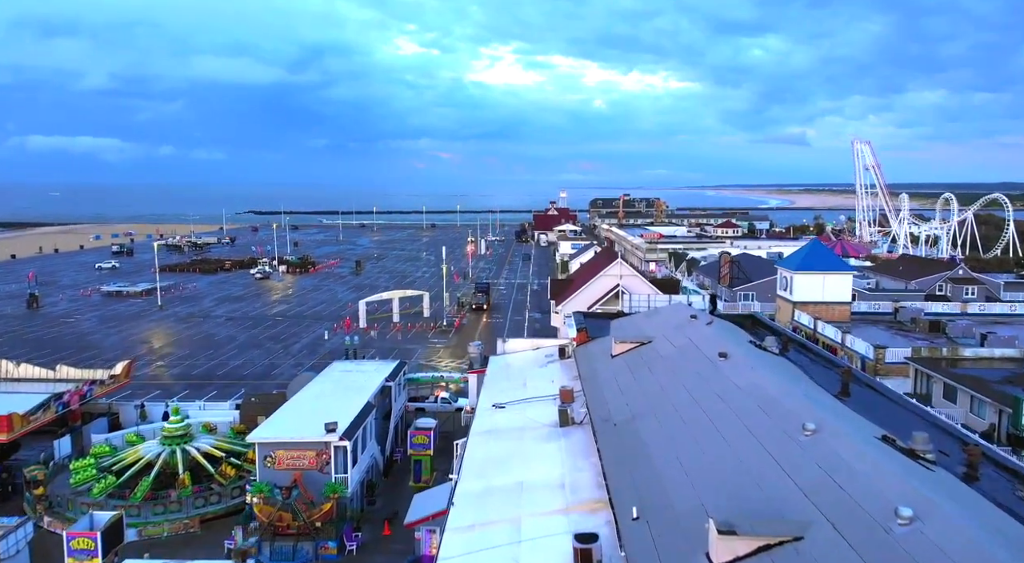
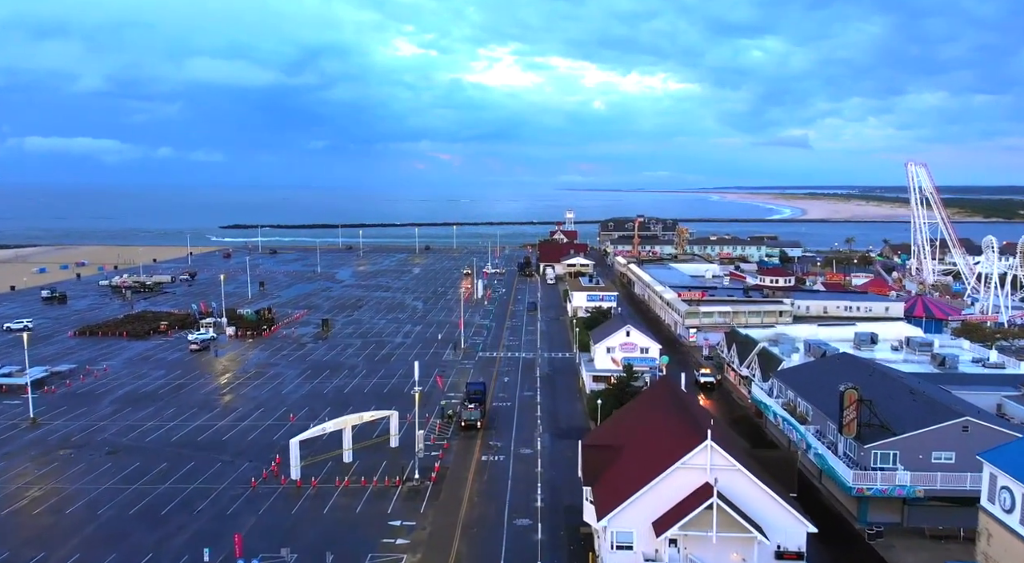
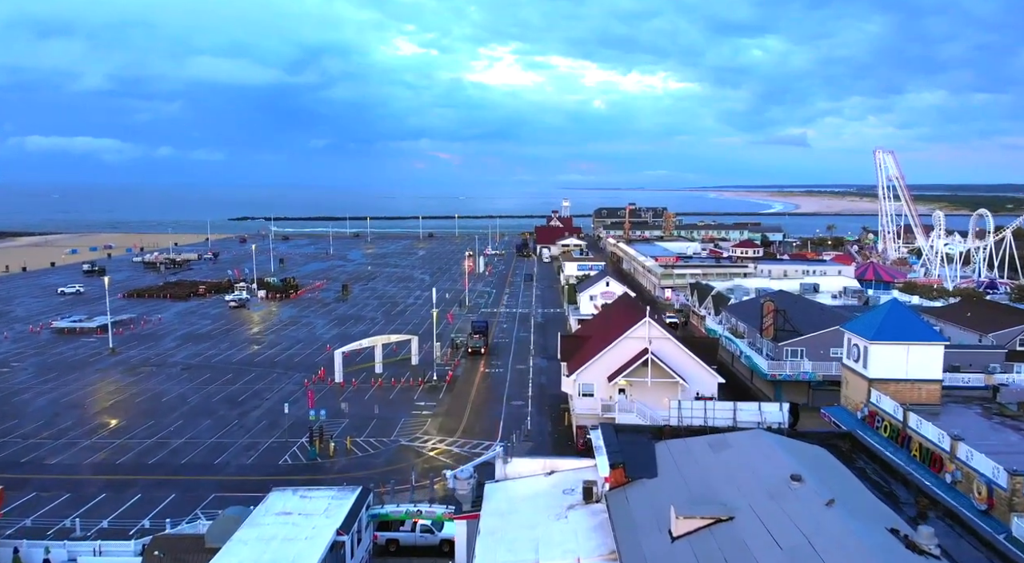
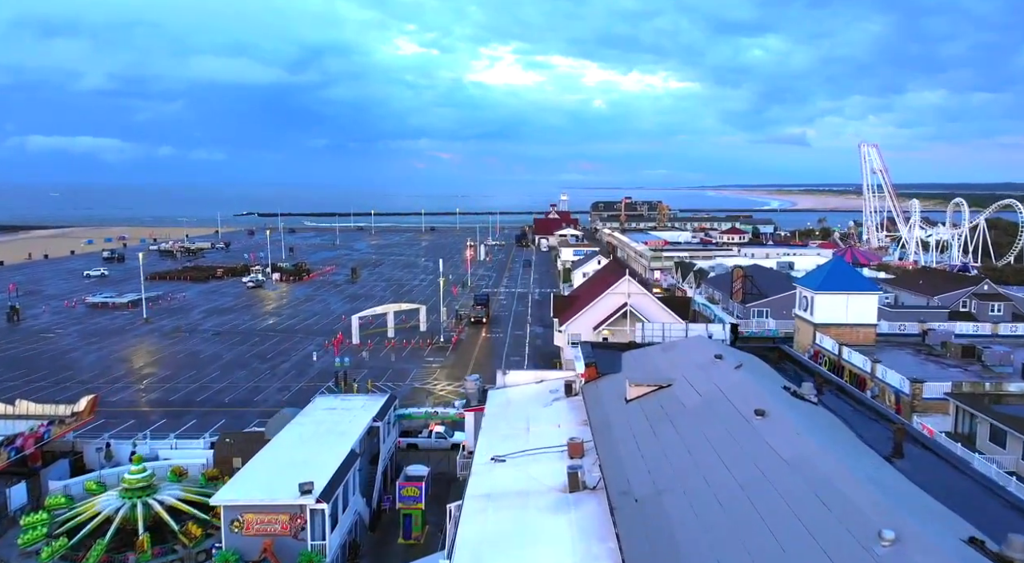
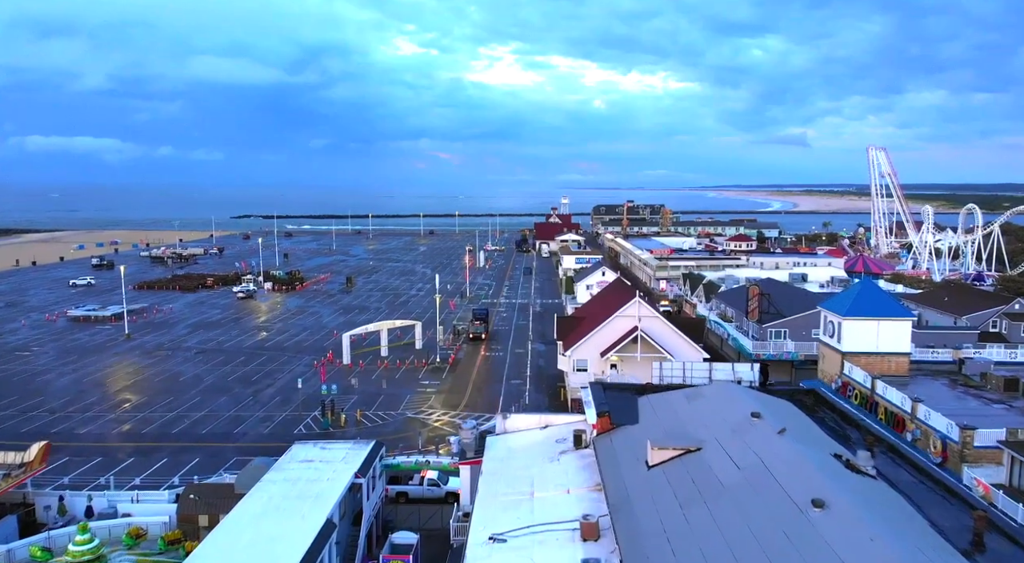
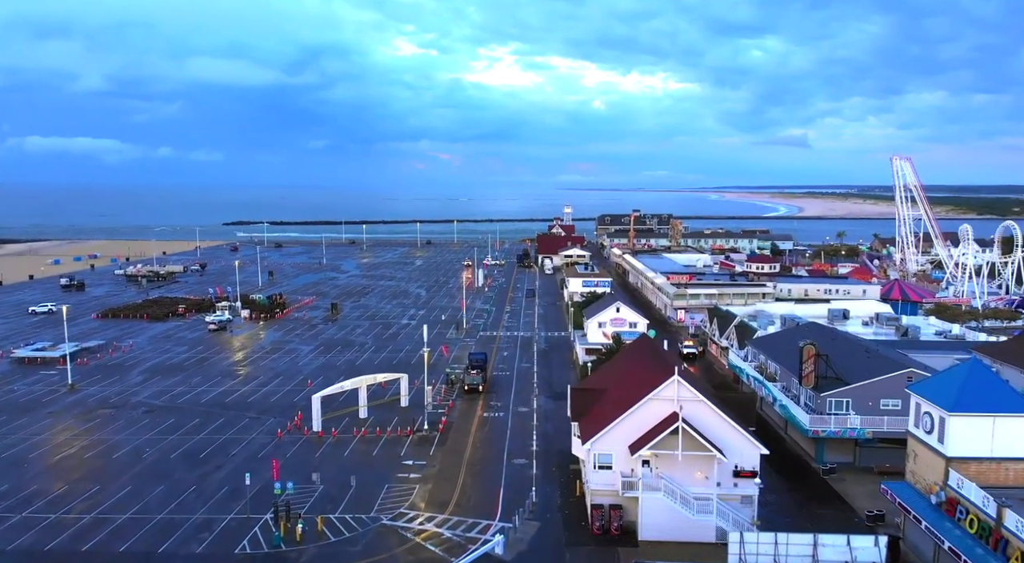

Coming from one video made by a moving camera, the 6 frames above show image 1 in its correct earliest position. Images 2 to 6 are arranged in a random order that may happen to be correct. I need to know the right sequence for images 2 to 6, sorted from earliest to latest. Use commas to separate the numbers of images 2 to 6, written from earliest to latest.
4, 5, 3, 6, 2
